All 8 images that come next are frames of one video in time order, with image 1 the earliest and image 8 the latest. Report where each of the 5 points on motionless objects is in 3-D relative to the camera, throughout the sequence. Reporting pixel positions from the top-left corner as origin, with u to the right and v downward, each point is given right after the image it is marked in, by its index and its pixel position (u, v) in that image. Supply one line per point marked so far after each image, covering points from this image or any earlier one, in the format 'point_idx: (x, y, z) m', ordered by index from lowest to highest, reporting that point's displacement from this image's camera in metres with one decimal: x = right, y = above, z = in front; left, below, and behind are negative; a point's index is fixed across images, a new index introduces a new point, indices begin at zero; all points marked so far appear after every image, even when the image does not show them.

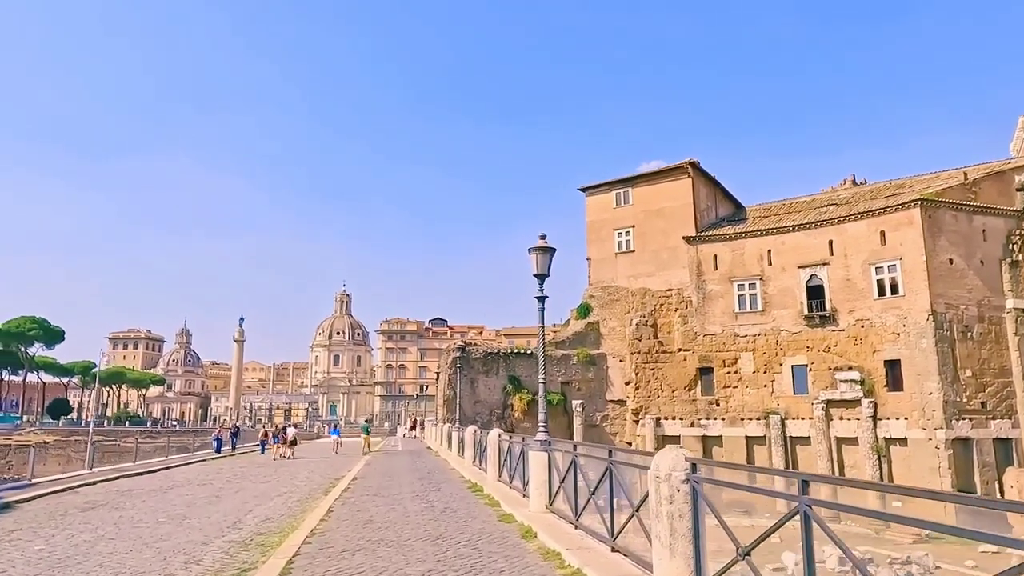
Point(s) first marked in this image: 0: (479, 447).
0: (-0.6, -2.8, +11.8) m
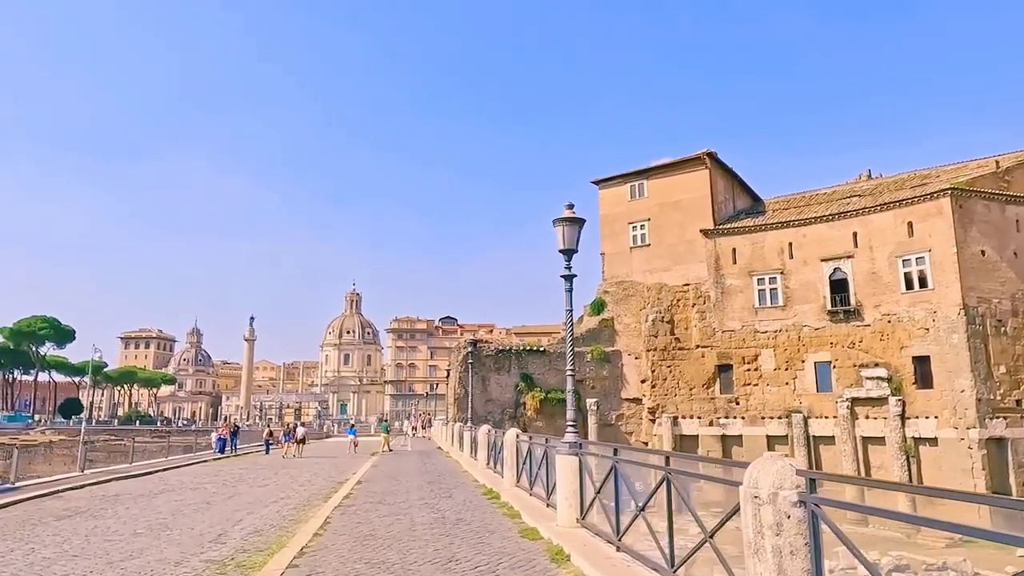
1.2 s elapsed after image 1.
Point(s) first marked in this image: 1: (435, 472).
0: (-0.3, -2.6, +10.9) m
1: (-1.4, -3.4, +12.2) m
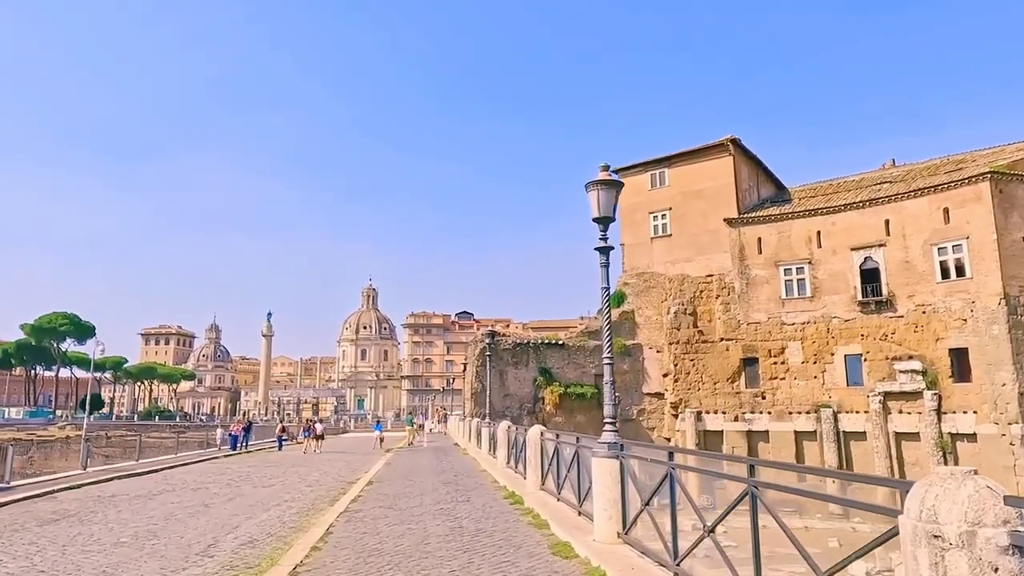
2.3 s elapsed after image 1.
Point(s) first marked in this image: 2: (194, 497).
0: (+0.1, -2.4, +10.2) m
1: (-1.0, -3.2, +11.5) m
2: (-4.3, -2.8, +9.1) m
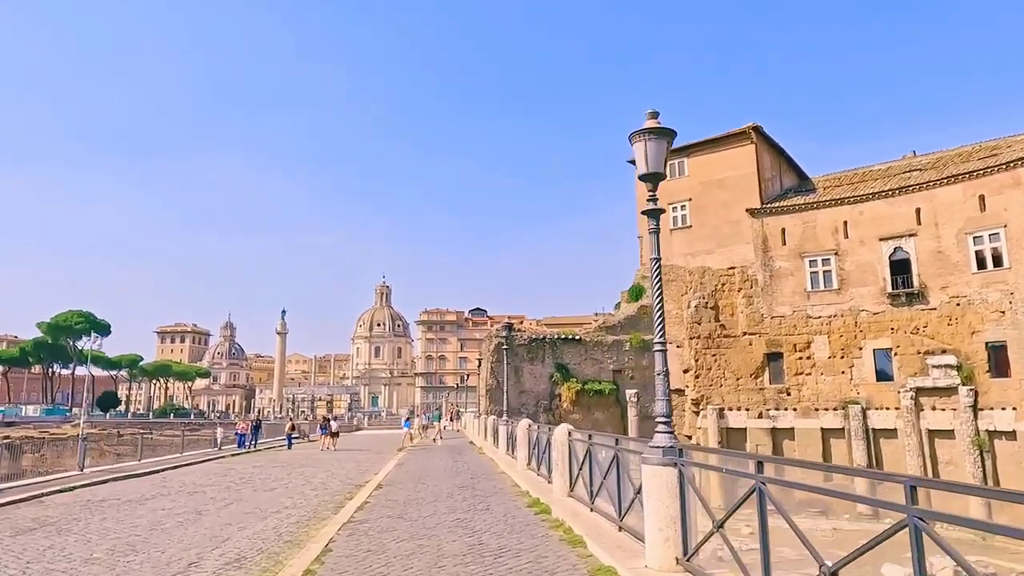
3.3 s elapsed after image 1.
0: (+0.4, -2.2, +9.3) m
1: (-0.7, -3.0, +10.7) m
2: (-4.0, -2.7, +8.3) m
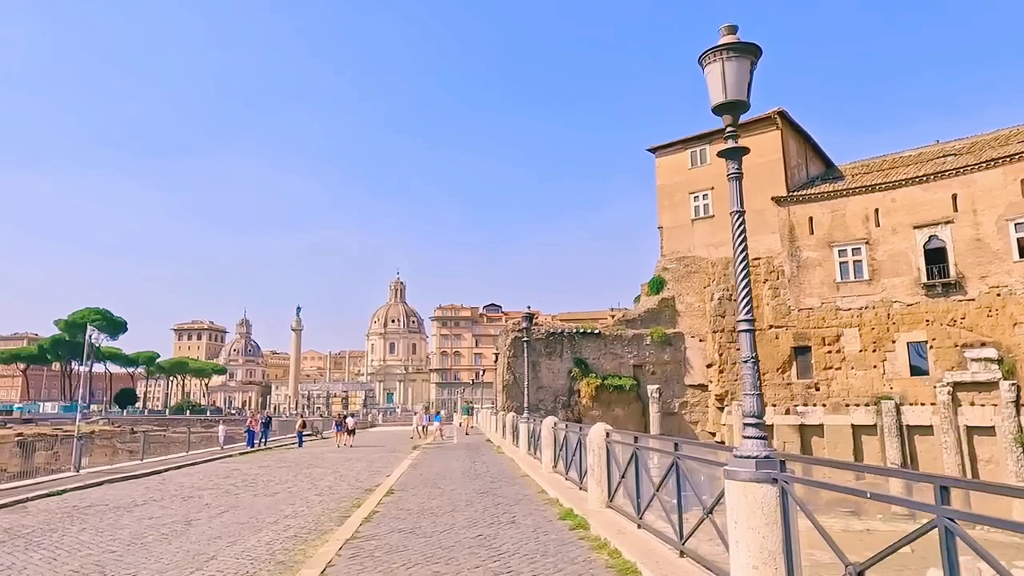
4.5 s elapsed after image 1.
0: (+0.7, -2.0, +8.5) m
1: (-0.3, -2.8, +9.8) m
2: (-3.7, -2.5, +7.6) m
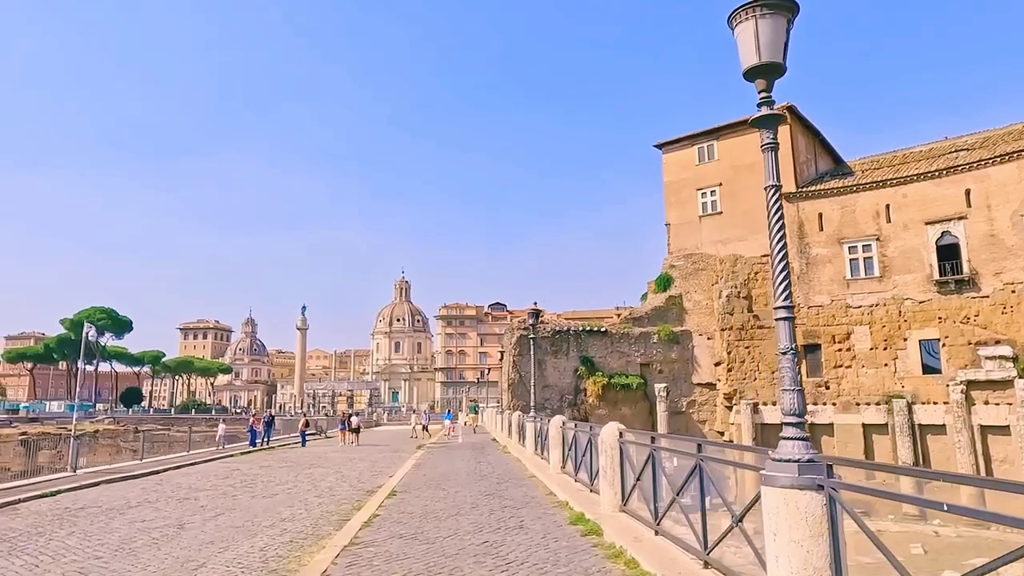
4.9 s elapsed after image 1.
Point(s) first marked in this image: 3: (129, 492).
0: (+0.7, -1.9, +8.2) m
1: (-0.2, -2.7, +9.5) m
2: (-3.7, -2.4, +7.3) m
3: (-5.2, -2.8, +9.1) m
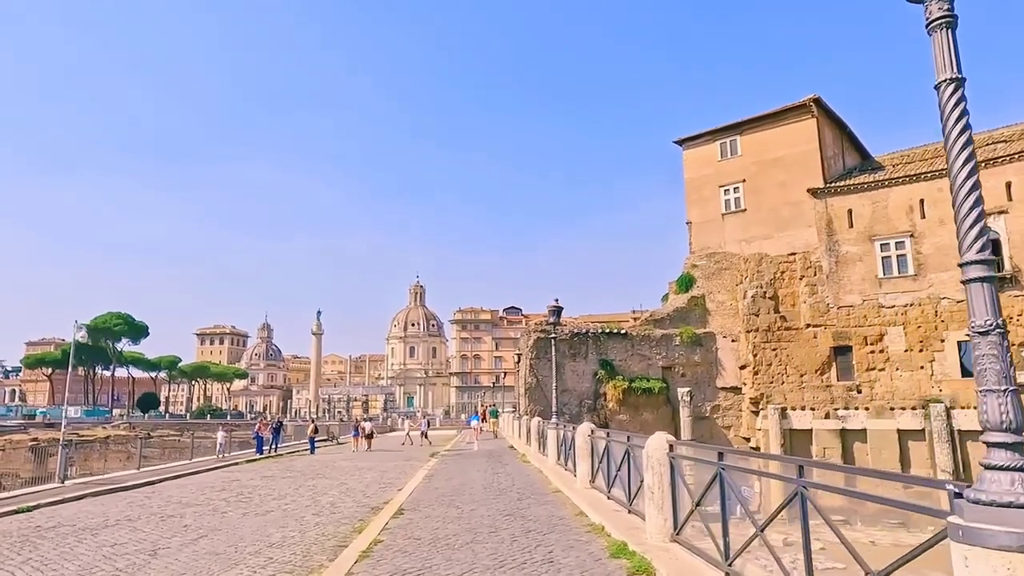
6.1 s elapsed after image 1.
0: (+1.0, -1.8, +7.2) m
1: (0.0, -2.6, +8.6) m
2: (-3.4, -2.4, +6.4) m
3: (-5.0, -2.7, +8.3) m
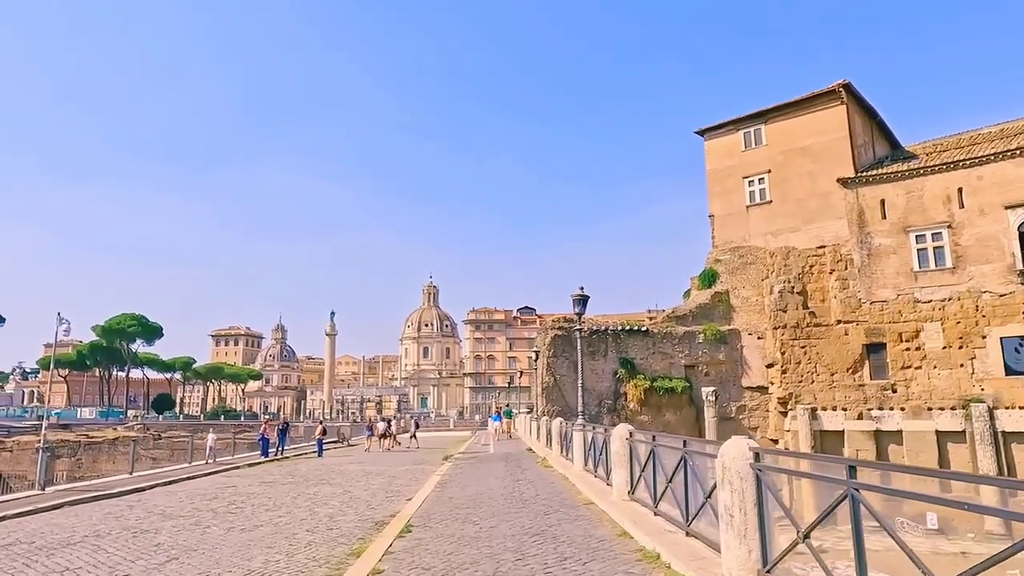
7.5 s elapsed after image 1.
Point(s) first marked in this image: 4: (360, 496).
0: (+1.2, -1.6, +6.2) m
1: (+0.3, -2.4, +7.6) m
2: (-3.2, -2.2, +5.5) m
3: (-4.7, -2.5, +7.4) m
4: (-2.0, -2.8, +8.9) m
